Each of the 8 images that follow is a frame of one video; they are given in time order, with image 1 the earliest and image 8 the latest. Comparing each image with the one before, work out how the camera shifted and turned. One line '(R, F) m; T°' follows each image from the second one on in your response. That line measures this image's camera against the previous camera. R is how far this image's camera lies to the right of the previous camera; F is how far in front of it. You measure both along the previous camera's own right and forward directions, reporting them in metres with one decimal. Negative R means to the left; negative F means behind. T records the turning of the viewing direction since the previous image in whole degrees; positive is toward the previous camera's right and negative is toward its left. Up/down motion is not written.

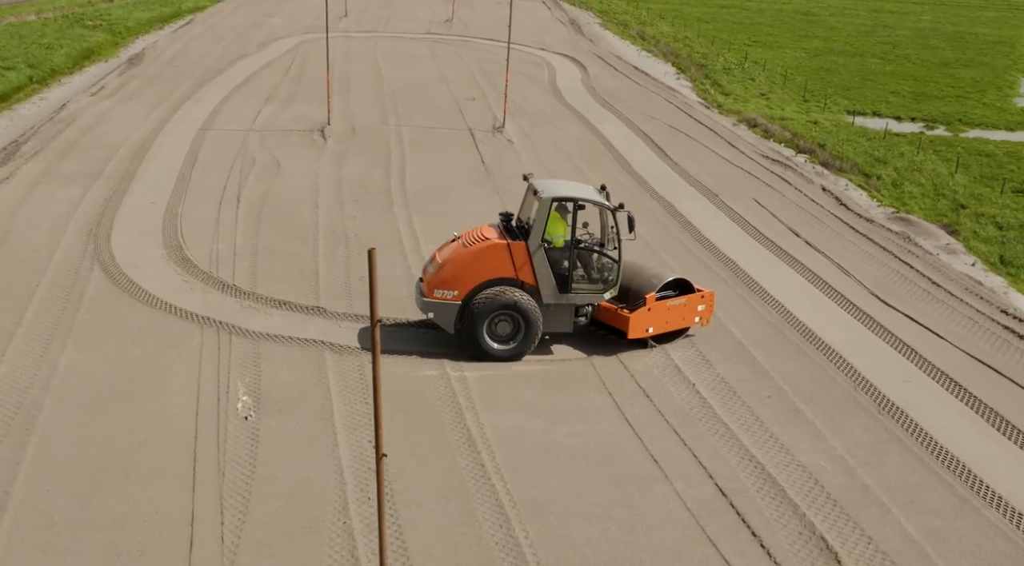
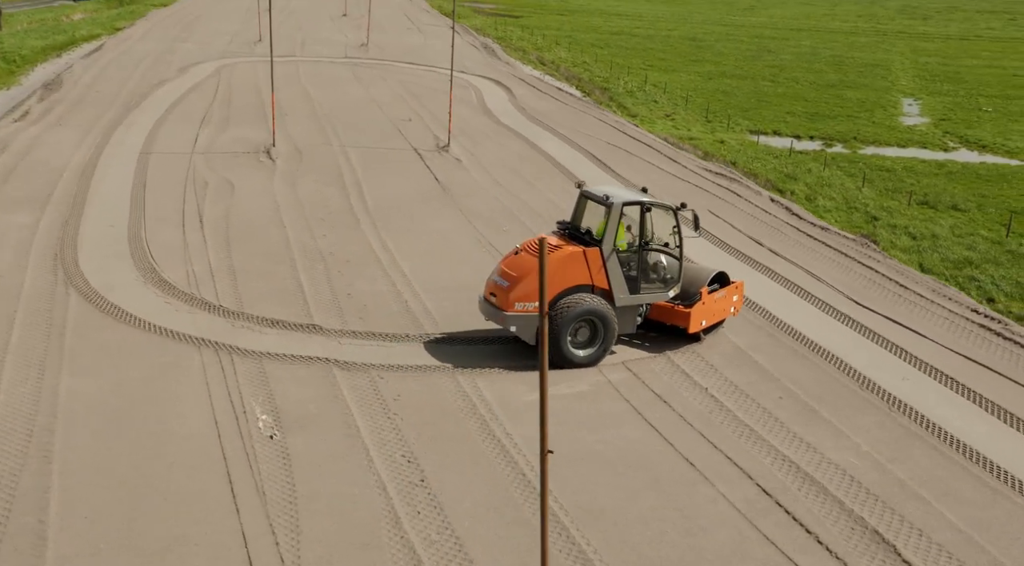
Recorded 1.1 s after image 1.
(-1.4, +0.1) m; +6°
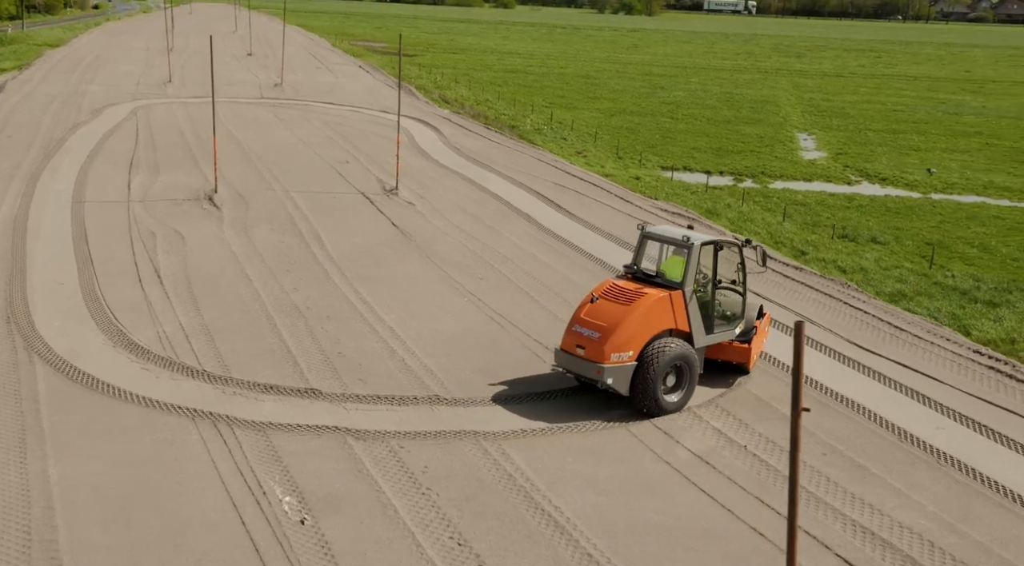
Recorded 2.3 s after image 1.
(-1.4, +0.8) m; +6°
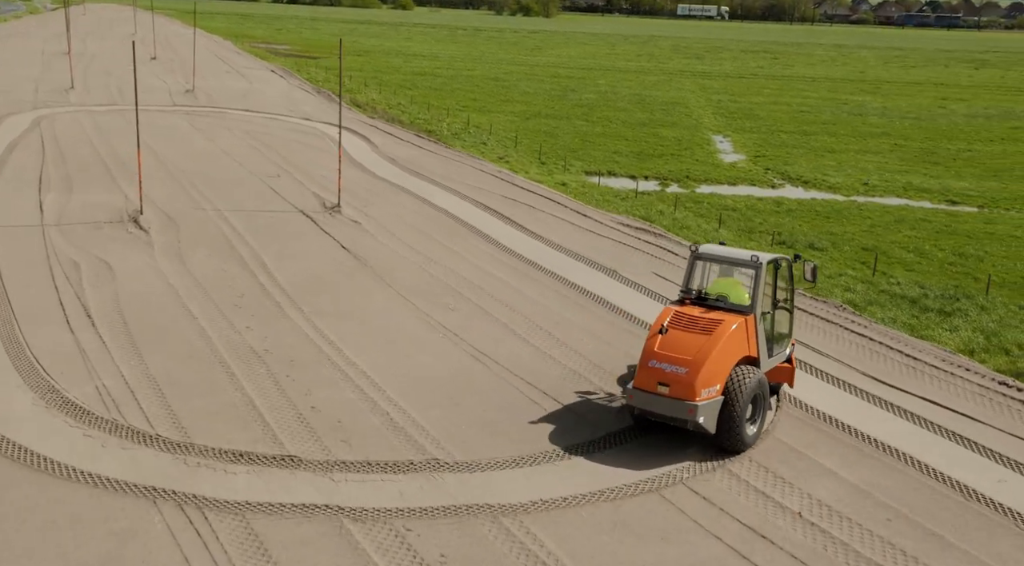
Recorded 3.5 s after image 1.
(-1.0, +1.7) m; +5°
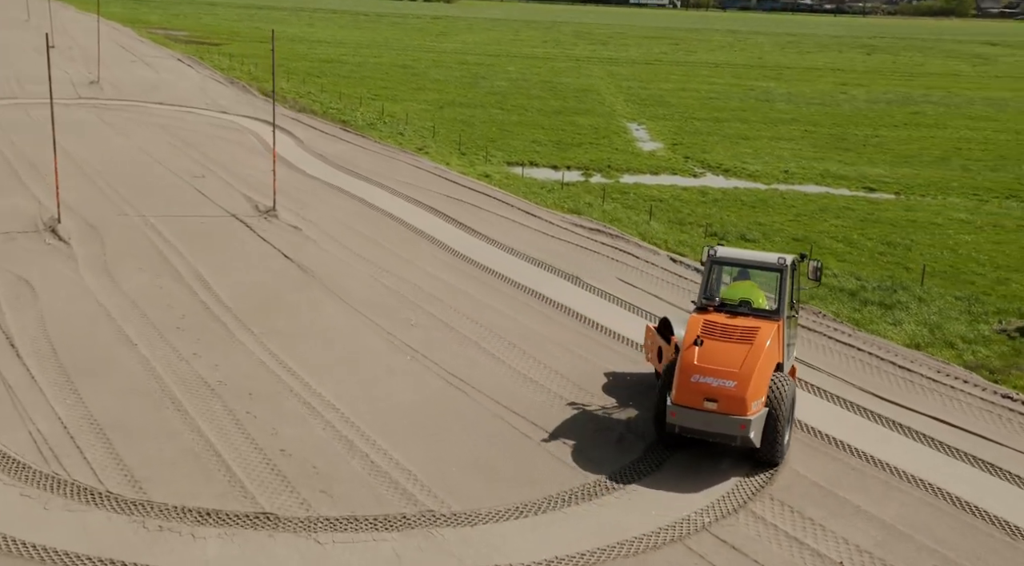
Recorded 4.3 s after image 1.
(-0.9, +1.2) m; +5°
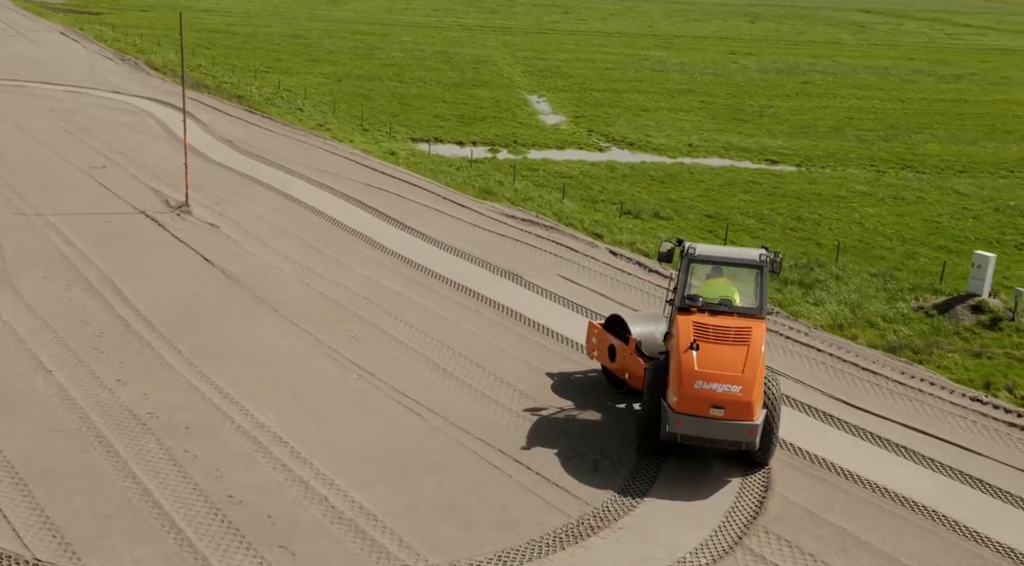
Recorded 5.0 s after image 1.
(-0.7, +0.9) m; +5°
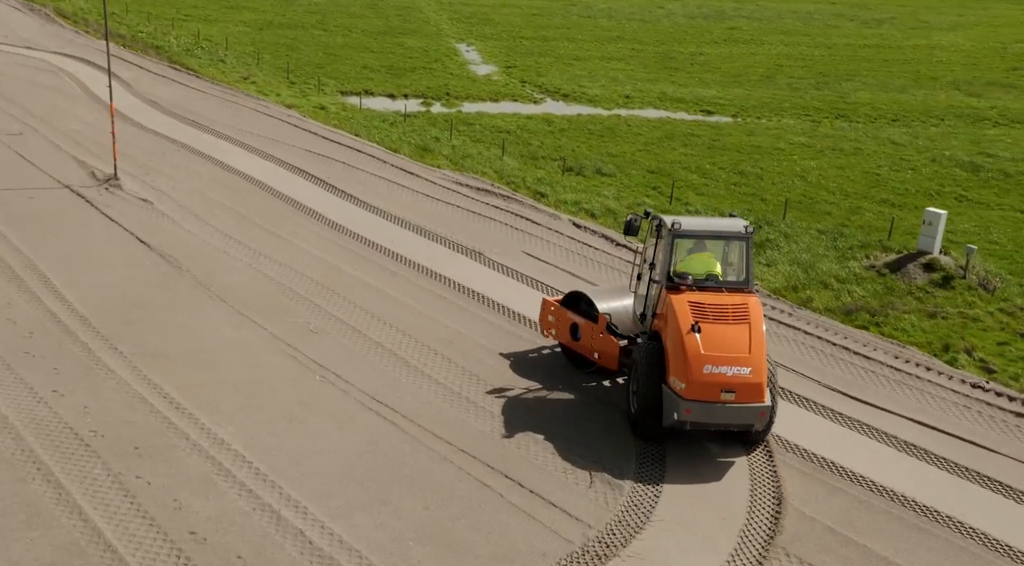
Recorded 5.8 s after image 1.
(-0.6, +1.1) m; +4°
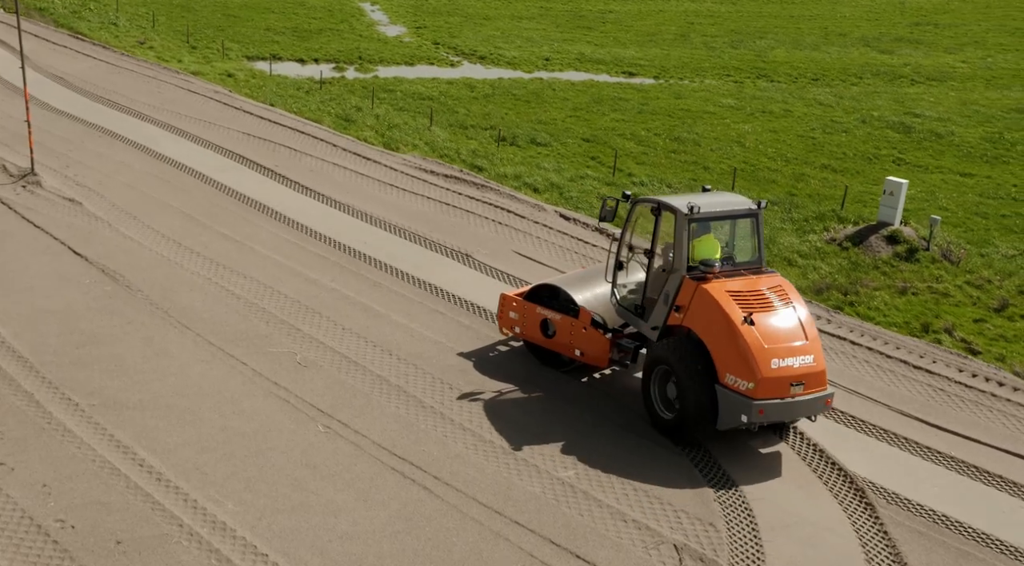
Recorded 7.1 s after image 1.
(-1.3, +1.9) m; +5°
